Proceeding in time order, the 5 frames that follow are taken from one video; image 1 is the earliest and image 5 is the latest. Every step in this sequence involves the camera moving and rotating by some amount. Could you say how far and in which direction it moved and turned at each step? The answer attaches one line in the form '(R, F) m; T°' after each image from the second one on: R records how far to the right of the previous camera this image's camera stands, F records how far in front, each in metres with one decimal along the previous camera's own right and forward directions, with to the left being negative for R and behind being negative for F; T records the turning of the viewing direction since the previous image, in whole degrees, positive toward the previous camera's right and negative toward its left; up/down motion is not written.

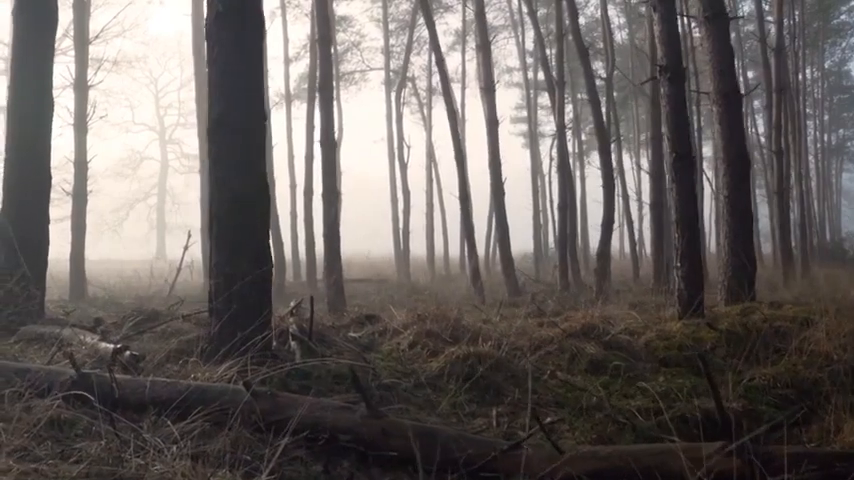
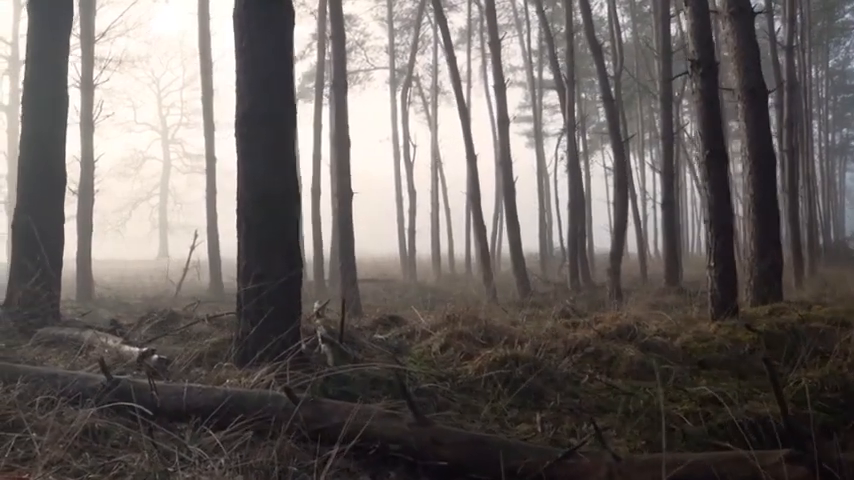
(-0.3, +0.2) m; 0°
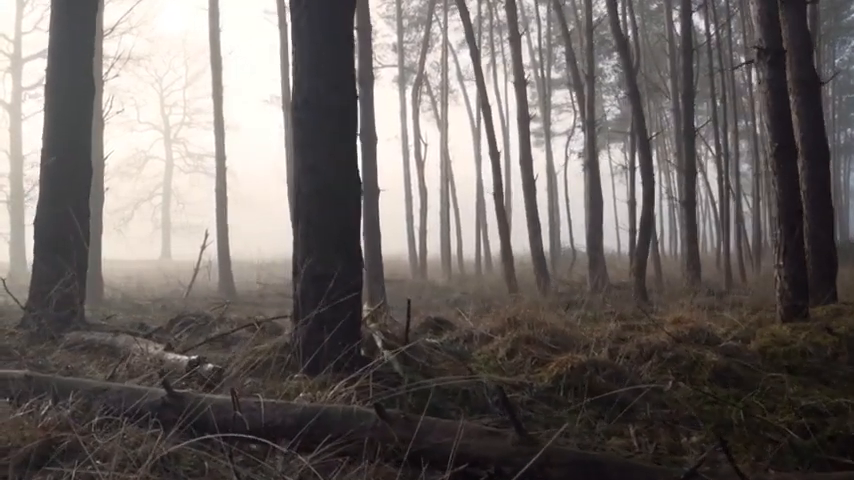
(-0.6, +0.6) m; 0°
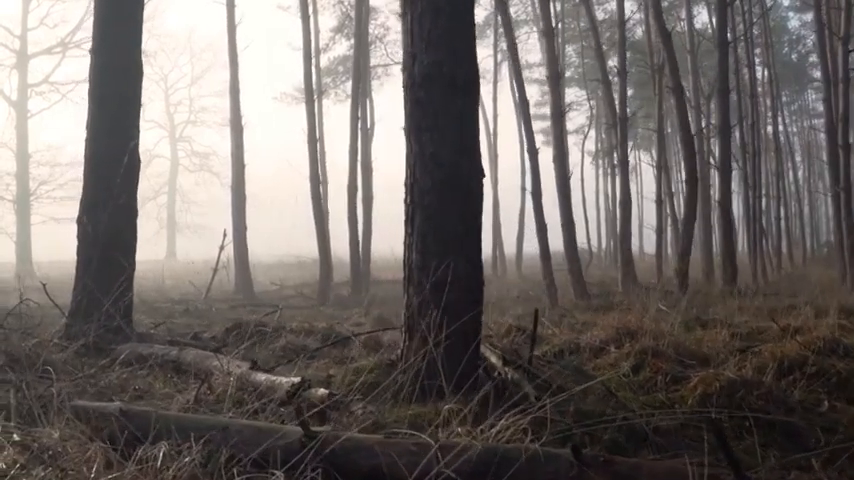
(-0.8, +0.8) m; 0°
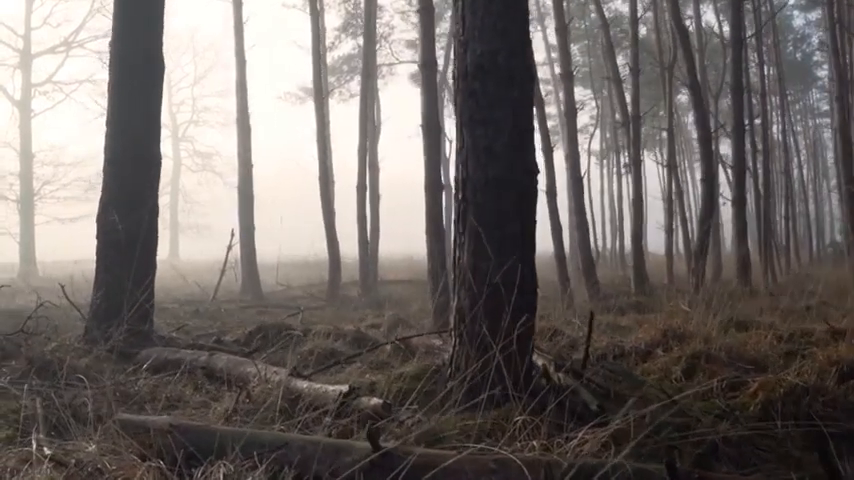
(-0.3, +0.3) m; 0°
